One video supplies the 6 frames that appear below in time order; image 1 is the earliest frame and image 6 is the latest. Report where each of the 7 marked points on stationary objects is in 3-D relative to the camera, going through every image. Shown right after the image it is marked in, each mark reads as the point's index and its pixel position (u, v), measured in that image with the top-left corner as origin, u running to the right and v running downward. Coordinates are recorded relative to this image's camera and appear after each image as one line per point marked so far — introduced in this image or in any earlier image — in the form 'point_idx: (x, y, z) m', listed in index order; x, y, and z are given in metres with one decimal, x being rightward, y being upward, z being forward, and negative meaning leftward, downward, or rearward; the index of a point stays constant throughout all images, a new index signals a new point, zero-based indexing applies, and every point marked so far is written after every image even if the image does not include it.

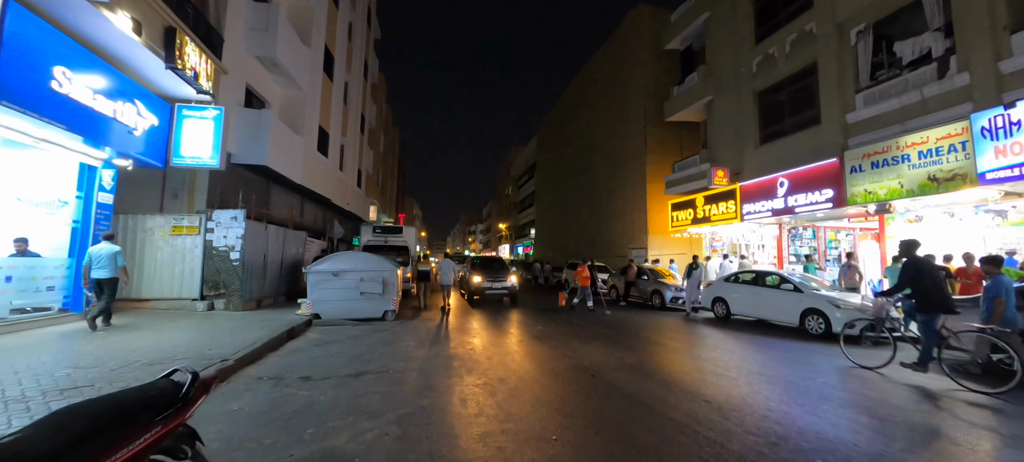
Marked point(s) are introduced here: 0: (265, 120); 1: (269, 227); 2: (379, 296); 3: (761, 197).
0: (-8.4, +3.7, +12.2) m
1: (-7.1, +0.1, +10.5) m
2: (-3.3, -1.6, +8.9) m
3: (+9.0, +1.2, +13.1) m
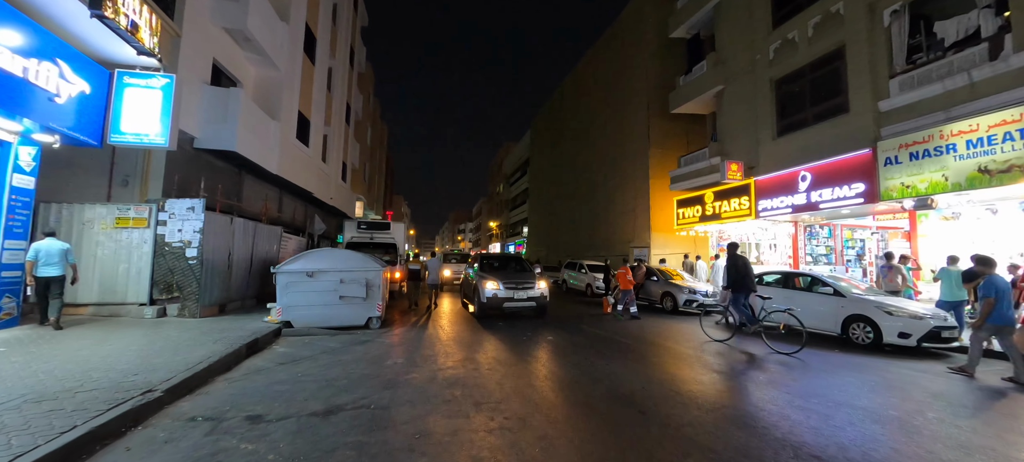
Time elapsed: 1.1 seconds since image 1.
0: (-8.4, +3.9, +10.8) m
1: (-7.0, +0.2, +9.1) m
2: (-3.2, -1.5, +7.7) m
3: (+9.0, +1.3, +12.2) m
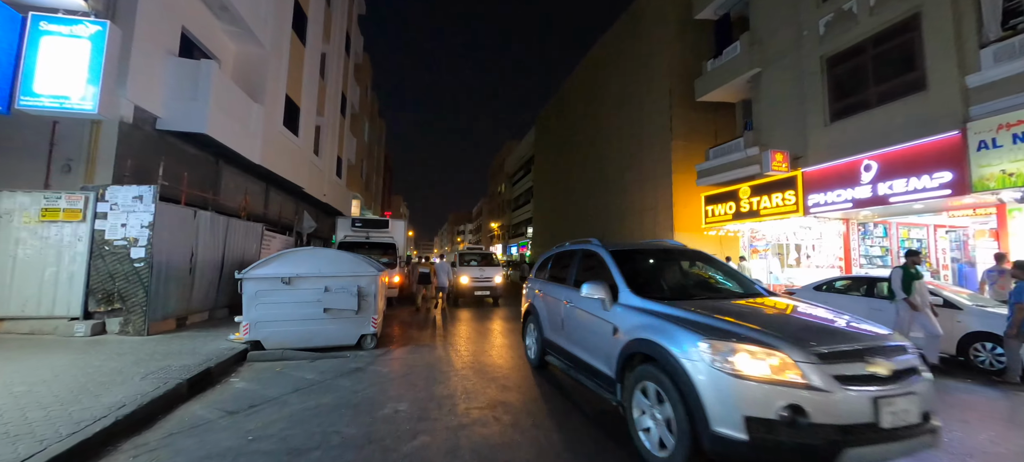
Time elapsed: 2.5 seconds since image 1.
0: (-7.8, +4.0, +9.2) m
1: (-6.5, +0.3, +7.5) m
2: (-2.6, -1.4, +6.0) m
3: (+9.5, +1.4, +10.6) m
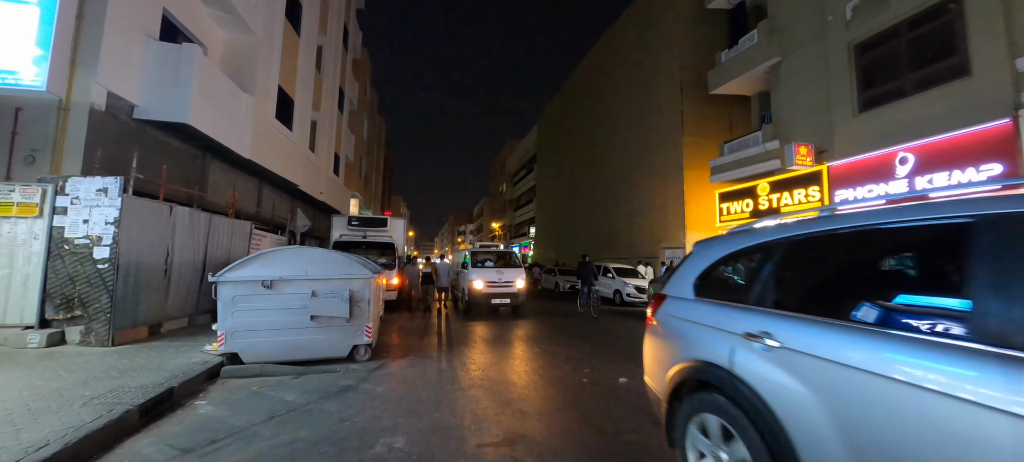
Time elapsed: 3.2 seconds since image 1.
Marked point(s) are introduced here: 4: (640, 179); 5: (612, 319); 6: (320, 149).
0: (-7.7, +4.0, +8.5) m
1: (-6.3, +0.4, +6.8) m
2: (-2.4, -1.3, +5.3) m
3: (+9.7, +1.4, +9.9) m
4: (+6.7, +2.7, +19.0) m
5: (+3.1, -2.7, +11.2) m
6: (-9.4, +4.0, +17.7) m
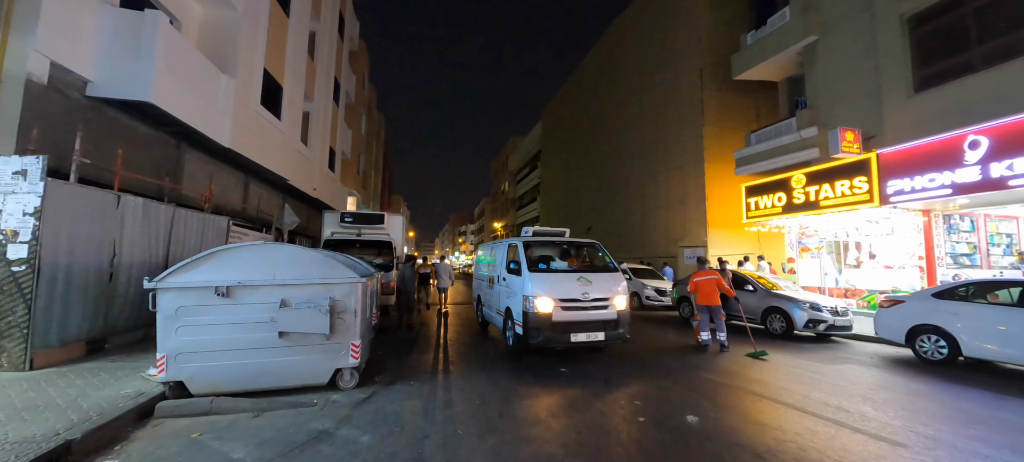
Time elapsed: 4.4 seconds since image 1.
0: (-7.4, +4.1, +7.3) m
1: (-6.0, +0.5, +5.6) m
2: (-2.1, -1.2, +4.1) m
3: (+10.0, +1.5, +8.7) m
4: (+7.0, +2.8, +17.8) m
5: (+3.5, -2.6, +10.1) m
6: (-9.1, +4.1, +16.5) m
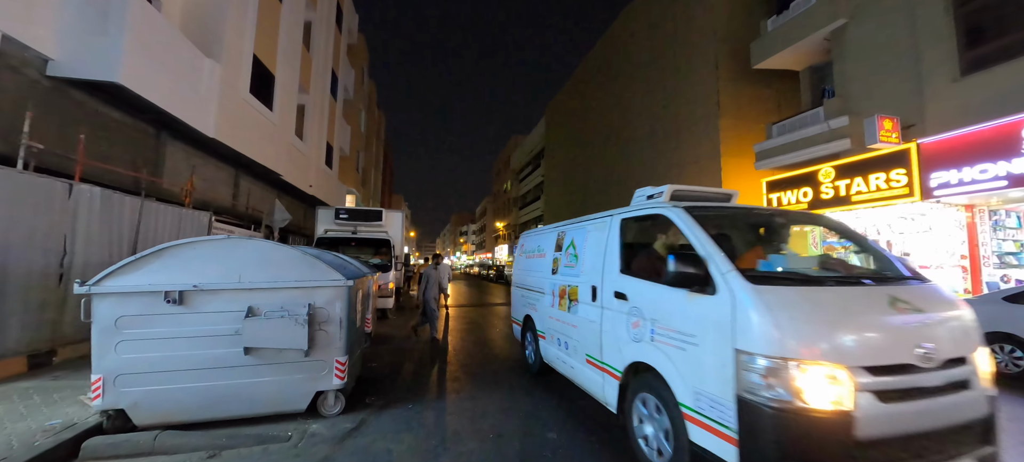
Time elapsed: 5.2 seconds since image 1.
0: (-7.2, +4.2, +6.6) m
1: (-5.8, +0.5, +4.9) m
2: (-1.9, -1.2, +3.4) m
3: (+10.2, +1.6, +7.9) m
4: (+7.2, +2.9, +17.0) m
5: (+3.7, -2.5, +9.3) m
6: (-8.9, +4.2, +15.8) m
